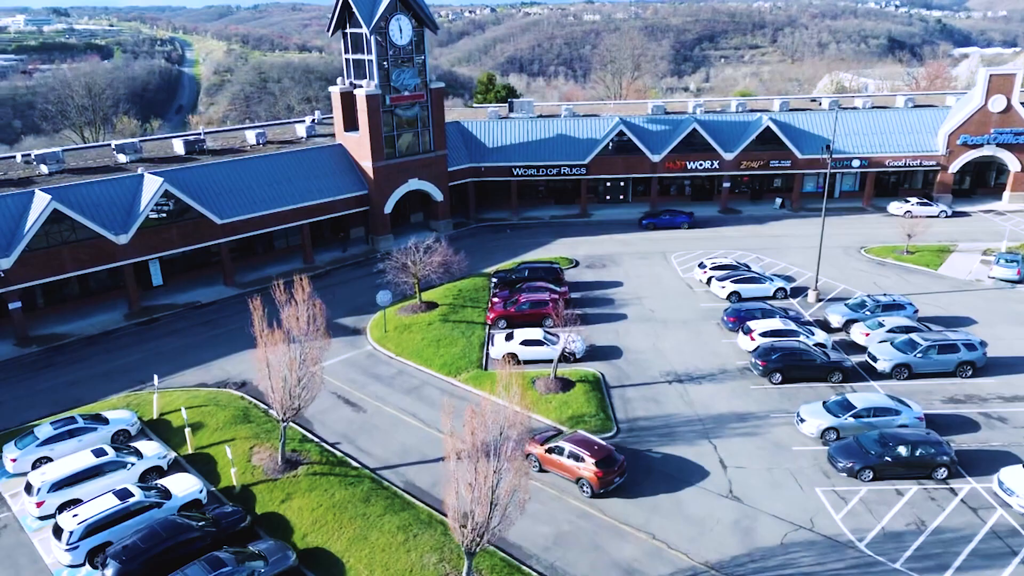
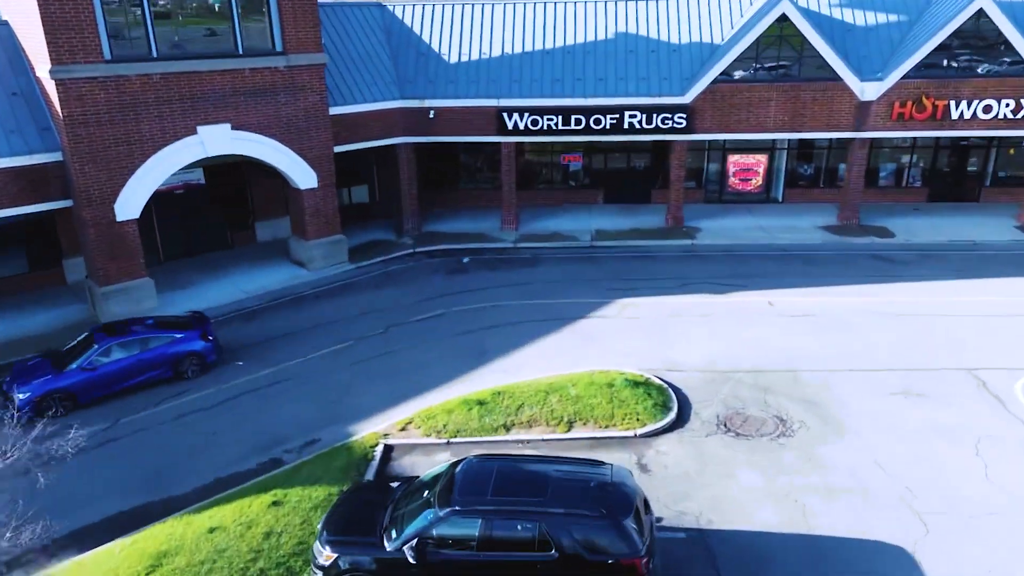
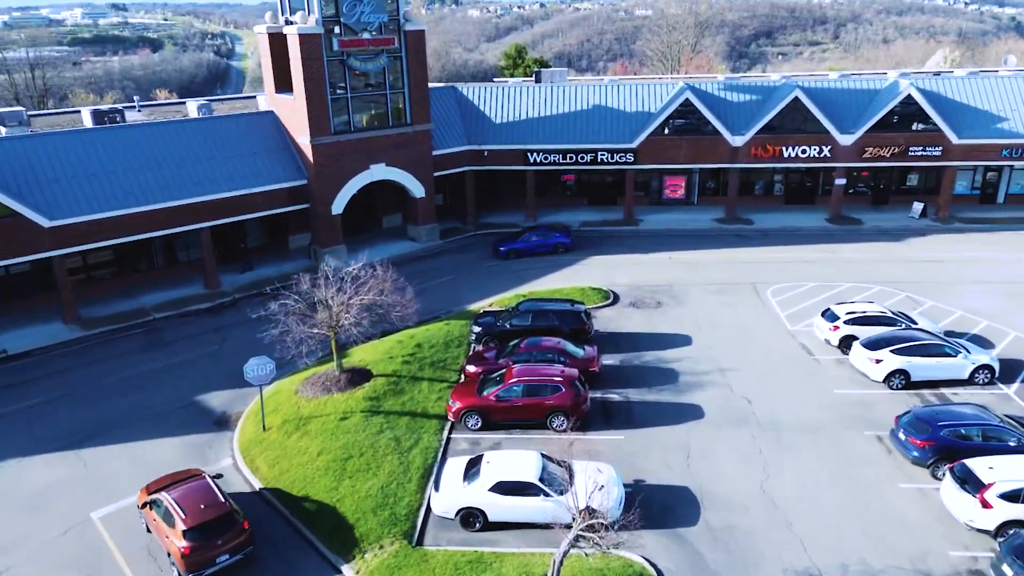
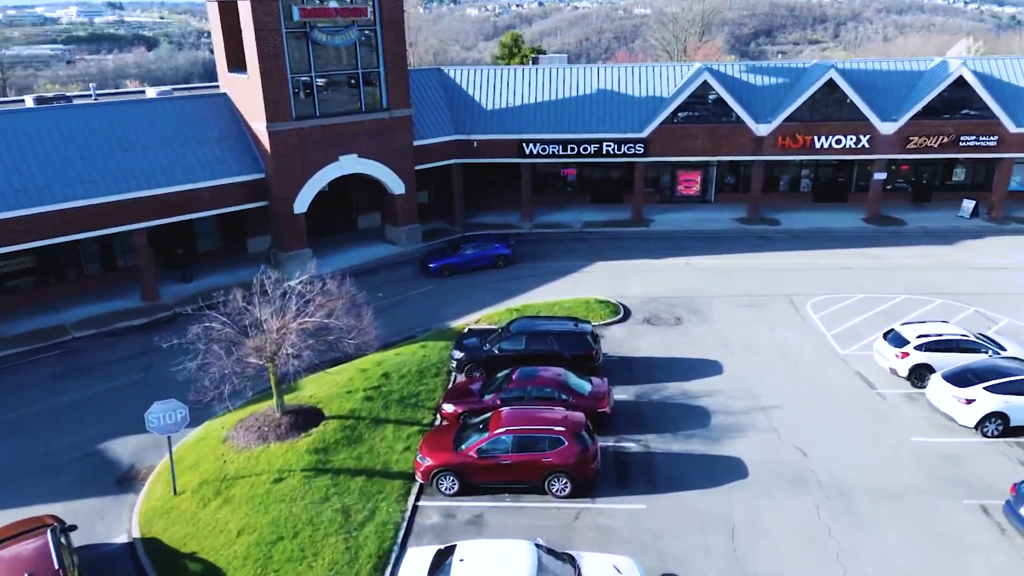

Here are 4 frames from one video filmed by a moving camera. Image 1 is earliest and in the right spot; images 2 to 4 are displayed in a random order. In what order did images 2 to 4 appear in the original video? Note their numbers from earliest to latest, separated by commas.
3, 4, 2
